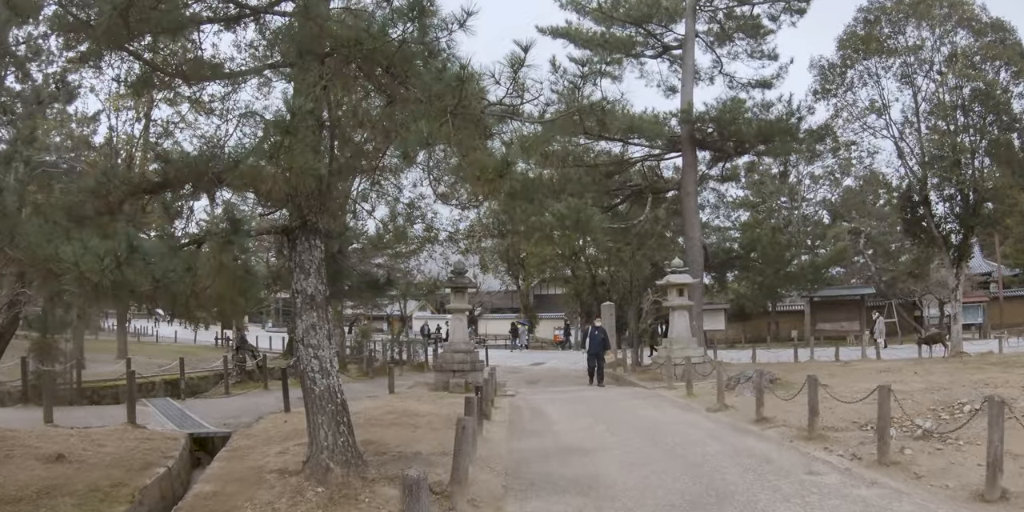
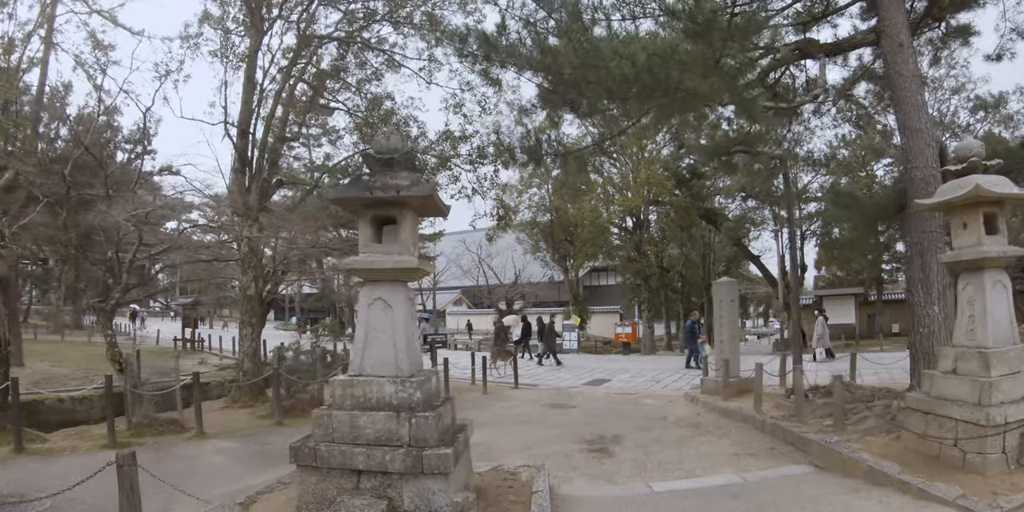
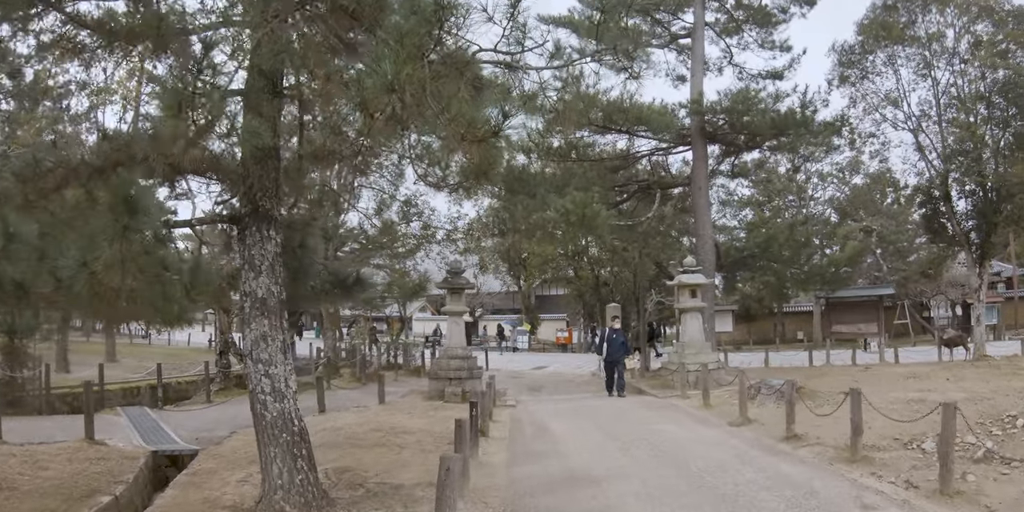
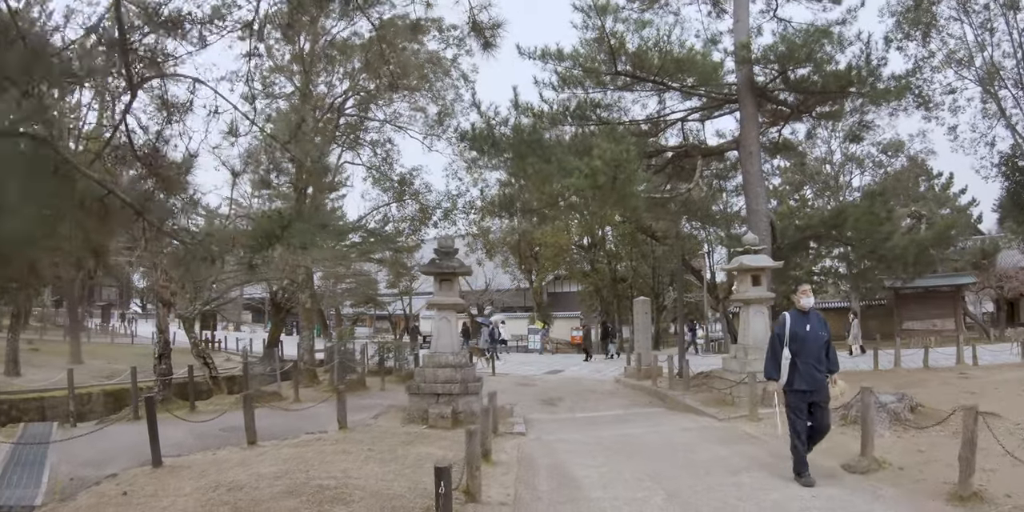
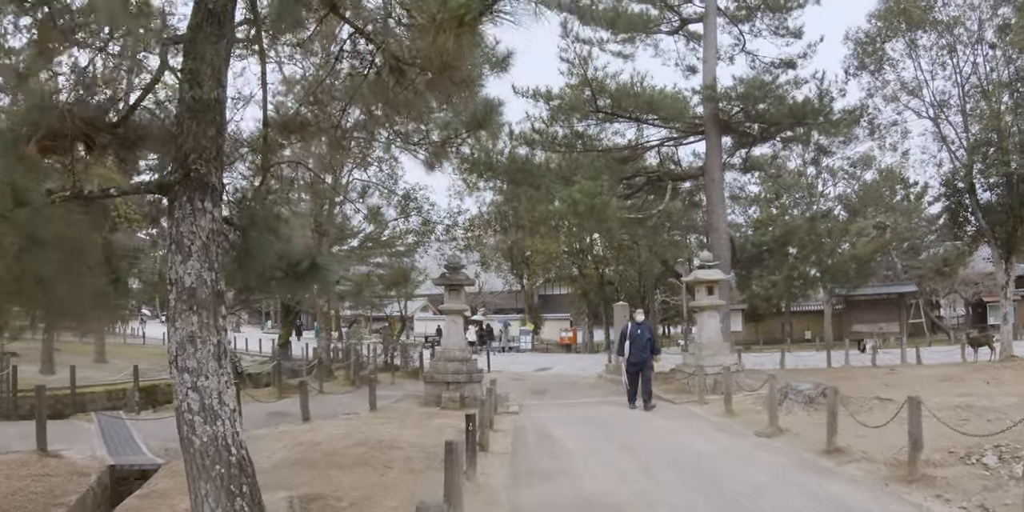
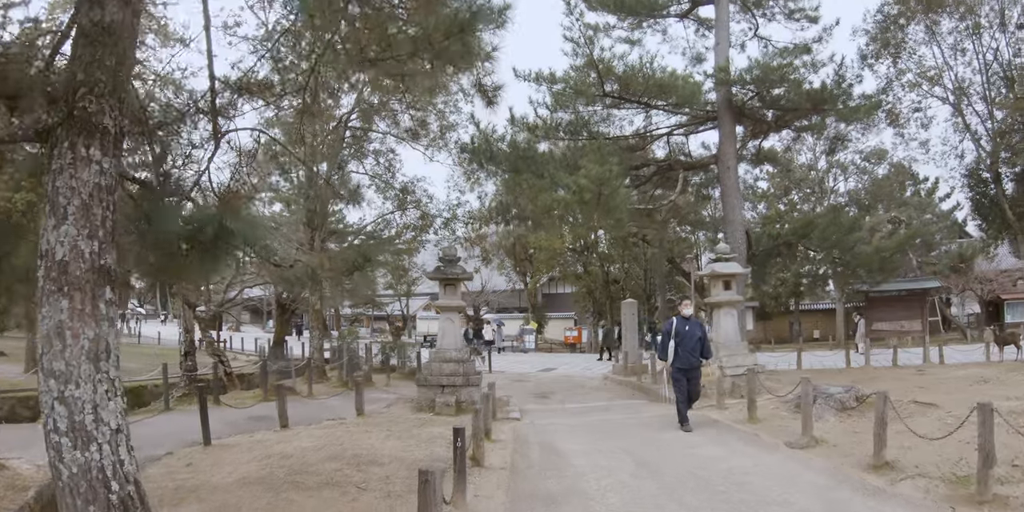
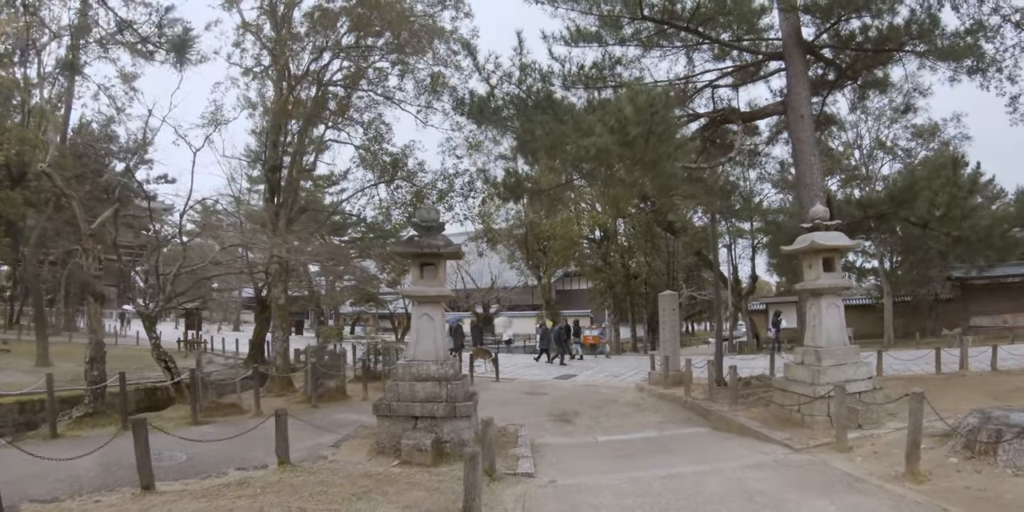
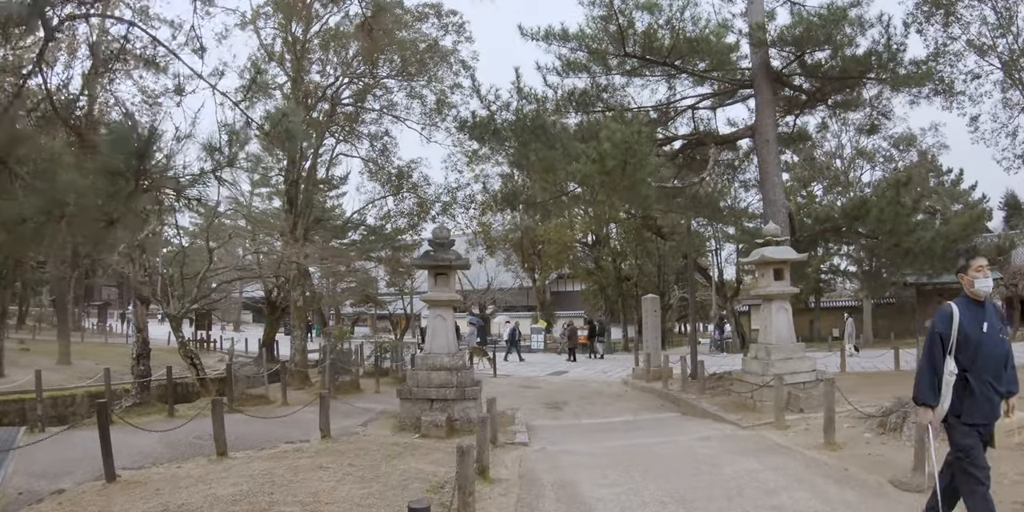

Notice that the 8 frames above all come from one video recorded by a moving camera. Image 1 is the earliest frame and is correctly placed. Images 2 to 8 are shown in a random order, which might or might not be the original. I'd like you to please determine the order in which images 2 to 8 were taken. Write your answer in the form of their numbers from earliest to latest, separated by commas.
3, 5, 6, 4, 8, 7, 2
